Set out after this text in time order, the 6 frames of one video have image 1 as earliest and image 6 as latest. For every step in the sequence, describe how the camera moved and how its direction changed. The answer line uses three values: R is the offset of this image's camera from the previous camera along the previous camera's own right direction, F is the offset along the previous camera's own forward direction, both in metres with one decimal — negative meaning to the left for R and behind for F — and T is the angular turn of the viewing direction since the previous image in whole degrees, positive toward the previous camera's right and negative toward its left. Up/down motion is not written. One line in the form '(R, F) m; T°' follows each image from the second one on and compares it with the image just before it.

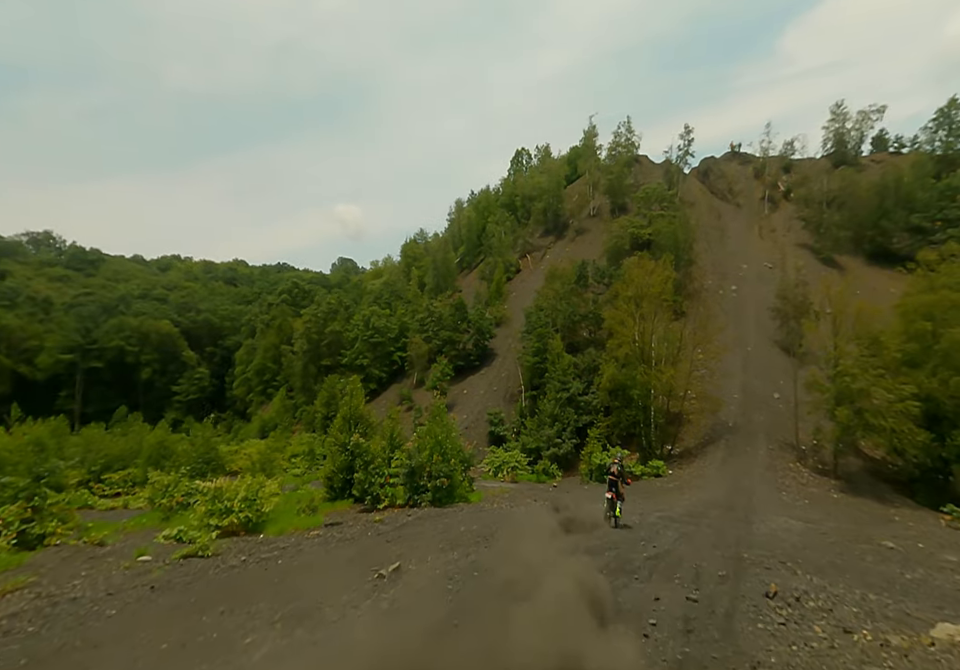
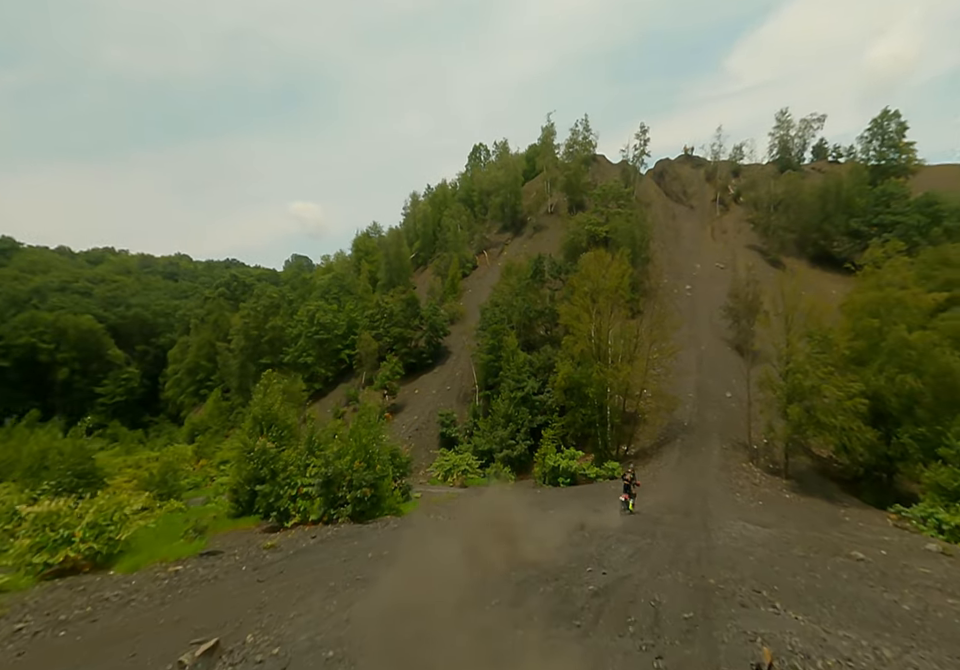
(+0.4, +1.2) m; +4°
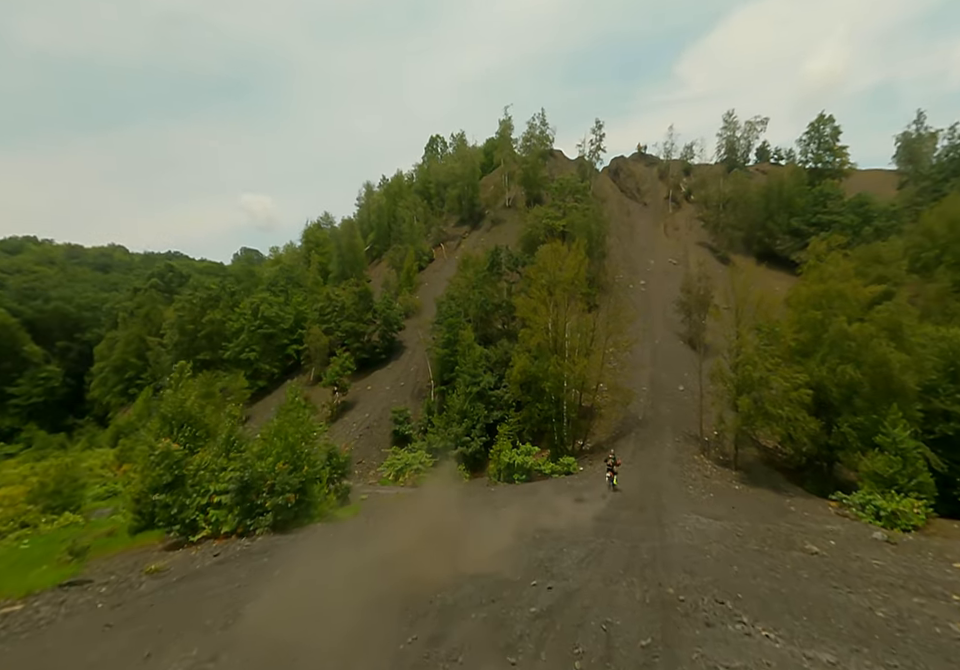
(+0.3, +0.8) m; +4°
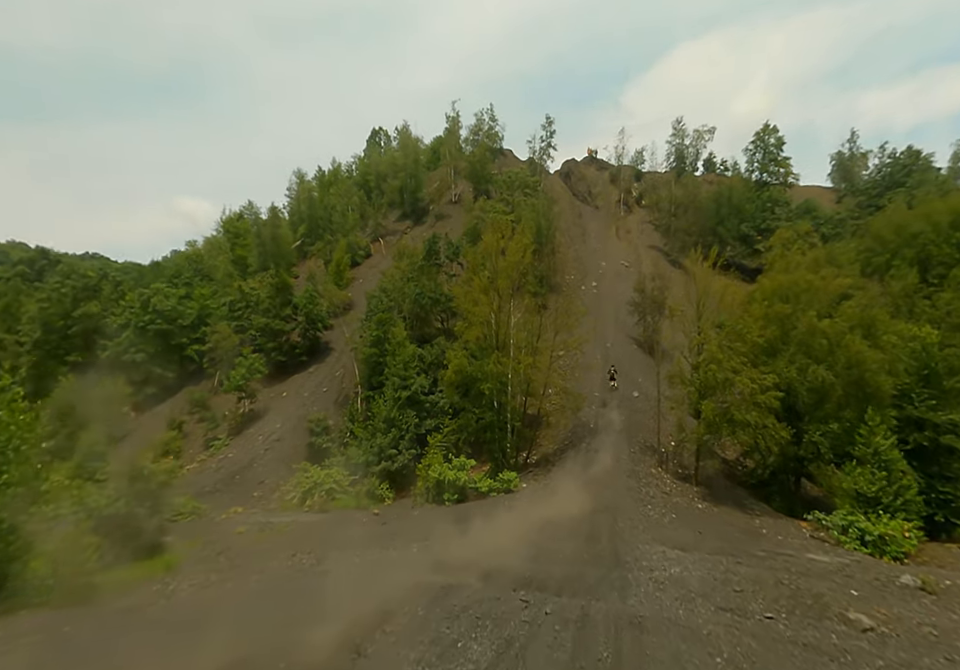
(+1.0, +3.8) m; +5°
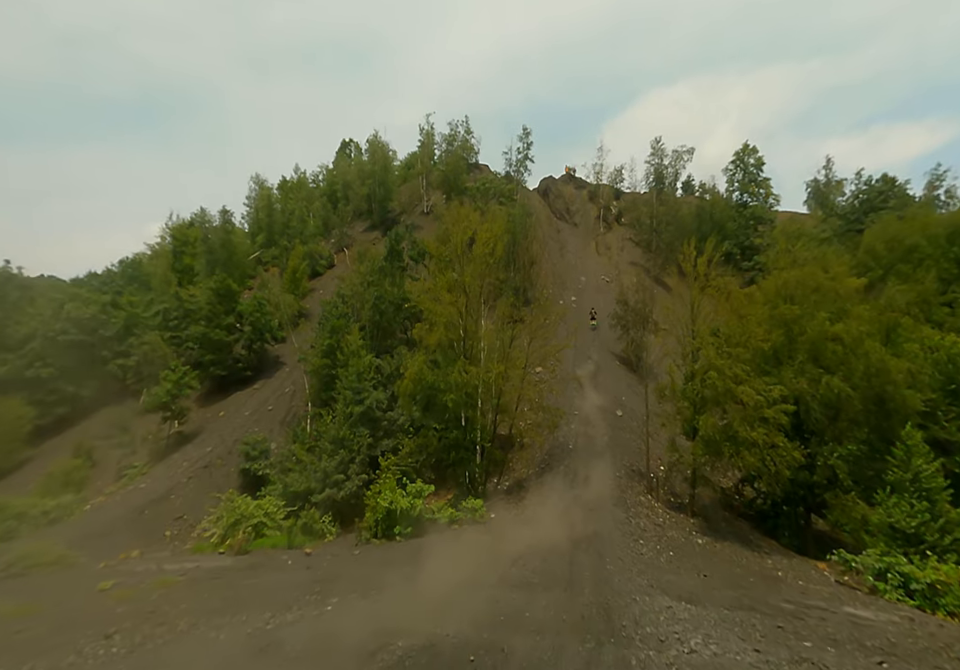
(+0.6, +3.4) m; +2°
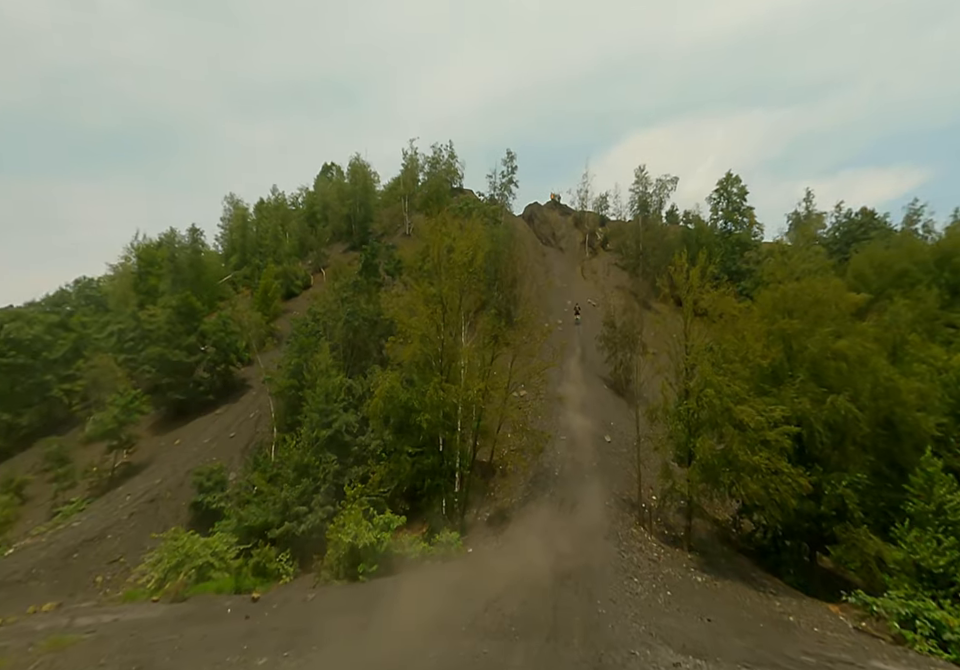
(+0.3, +1.6) m; +1°
